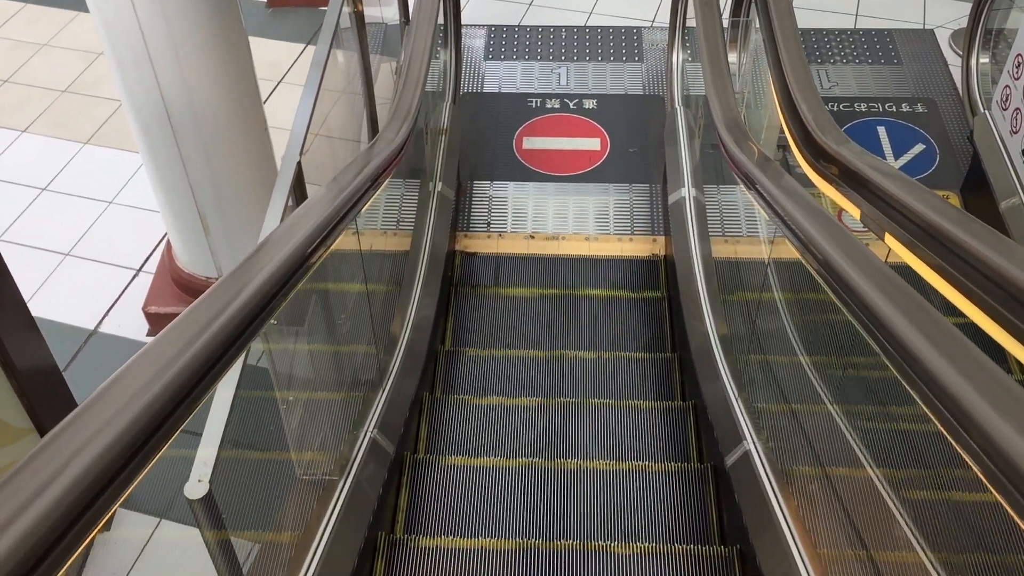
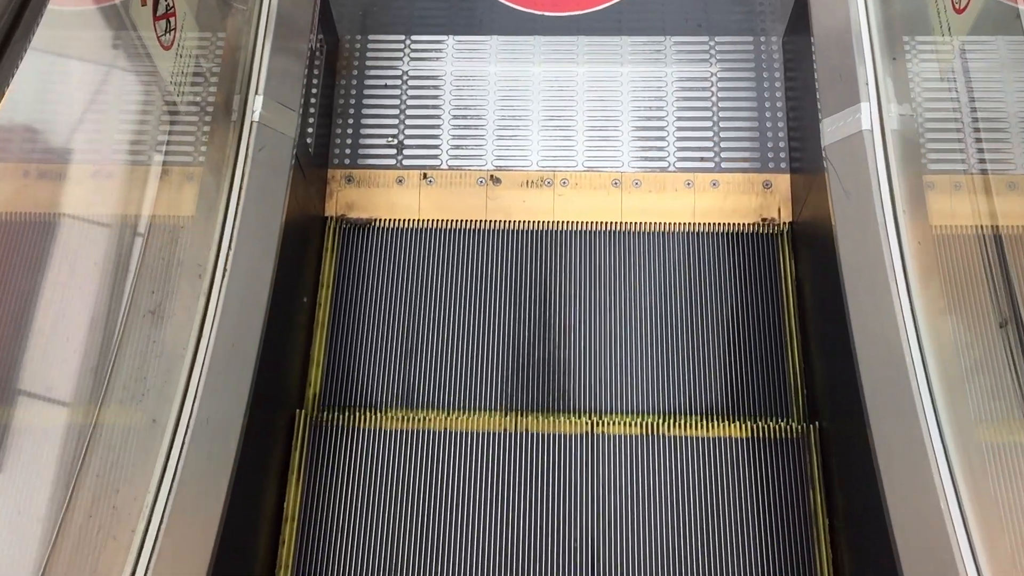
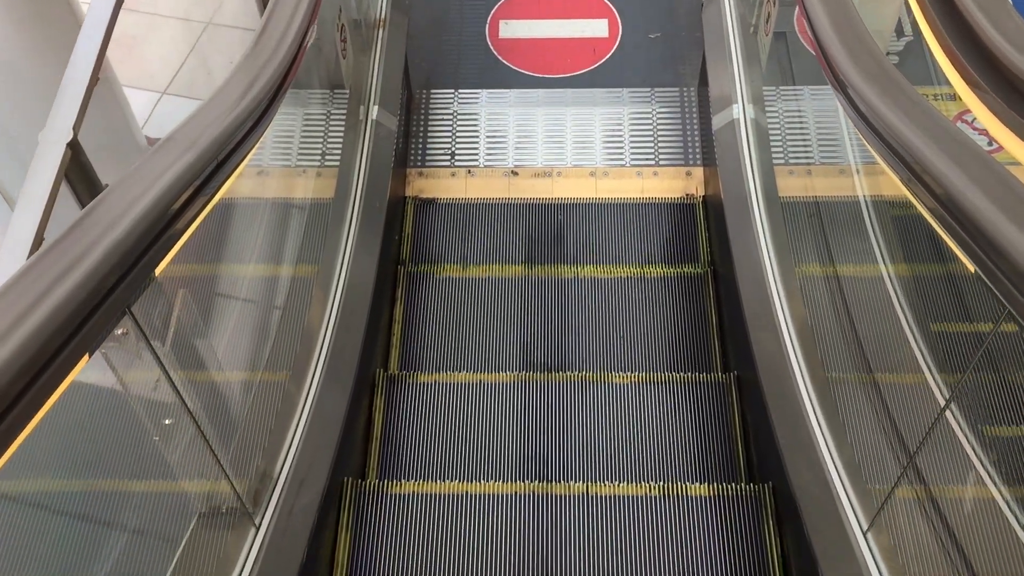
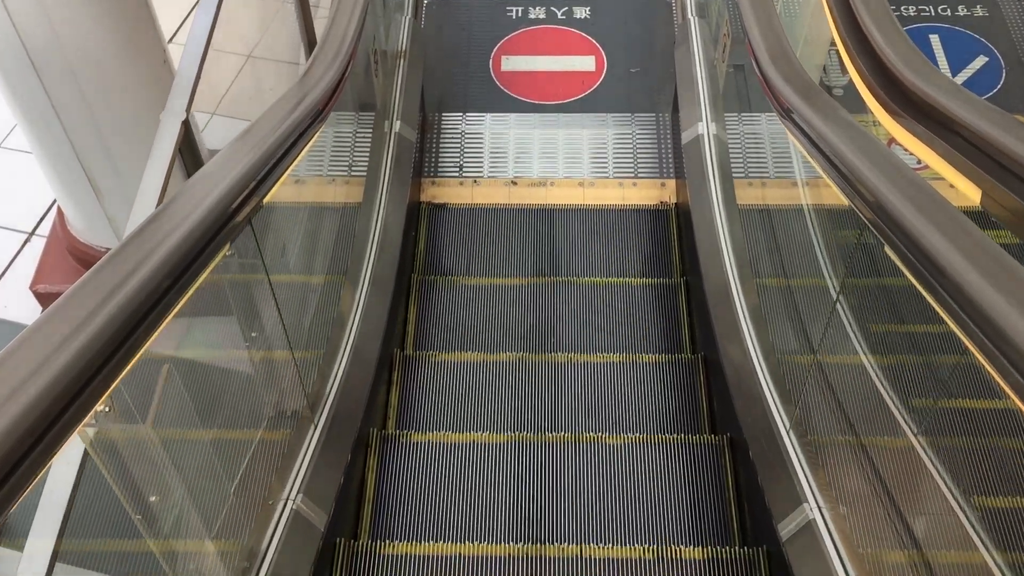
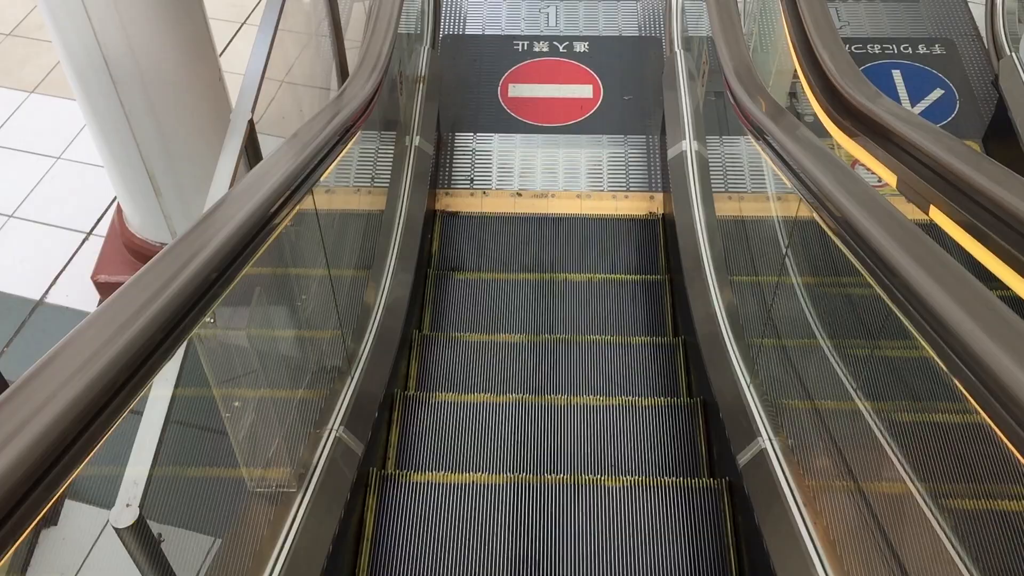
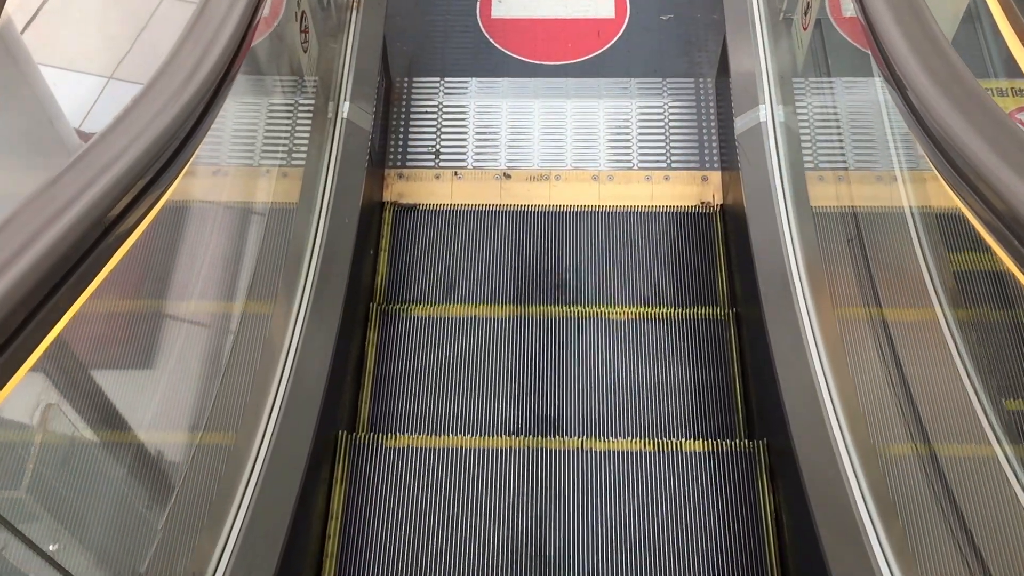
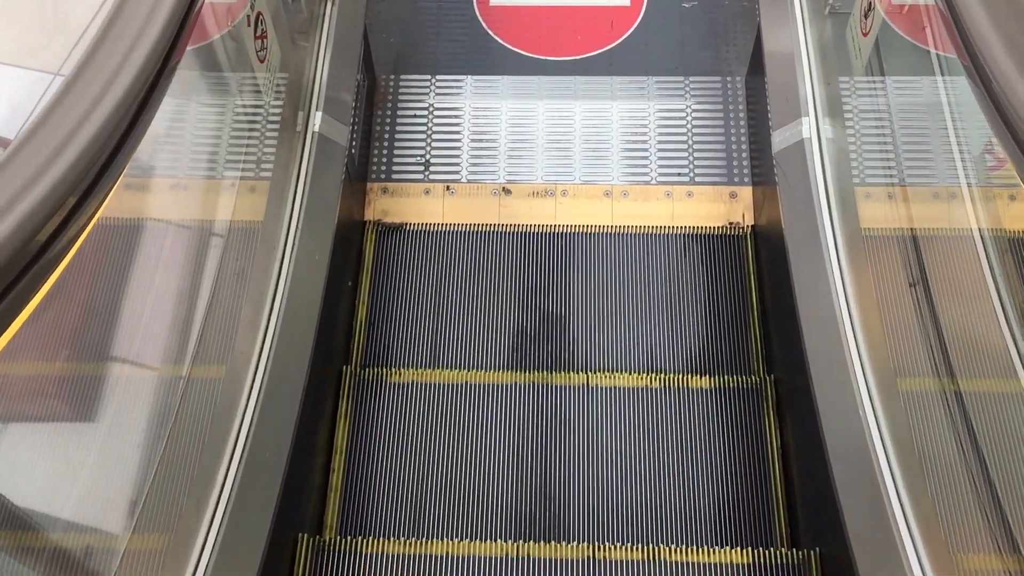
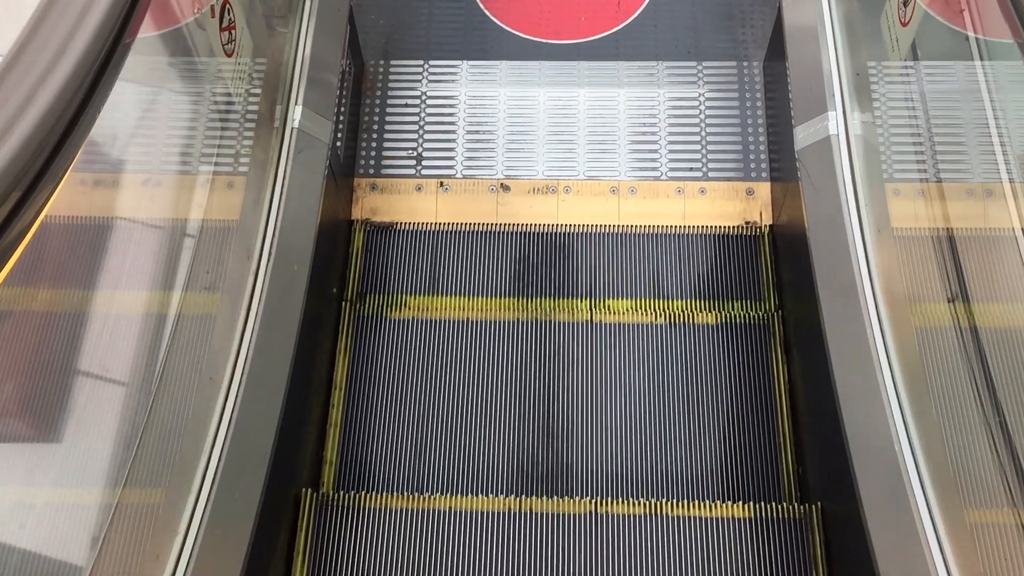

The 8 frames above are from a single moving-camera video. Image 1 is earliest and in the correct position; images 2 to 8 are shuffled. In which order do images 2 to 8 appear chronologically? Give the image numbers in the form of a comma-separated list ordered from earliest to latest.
5, 4, 3, 6, 7, 8, 2
